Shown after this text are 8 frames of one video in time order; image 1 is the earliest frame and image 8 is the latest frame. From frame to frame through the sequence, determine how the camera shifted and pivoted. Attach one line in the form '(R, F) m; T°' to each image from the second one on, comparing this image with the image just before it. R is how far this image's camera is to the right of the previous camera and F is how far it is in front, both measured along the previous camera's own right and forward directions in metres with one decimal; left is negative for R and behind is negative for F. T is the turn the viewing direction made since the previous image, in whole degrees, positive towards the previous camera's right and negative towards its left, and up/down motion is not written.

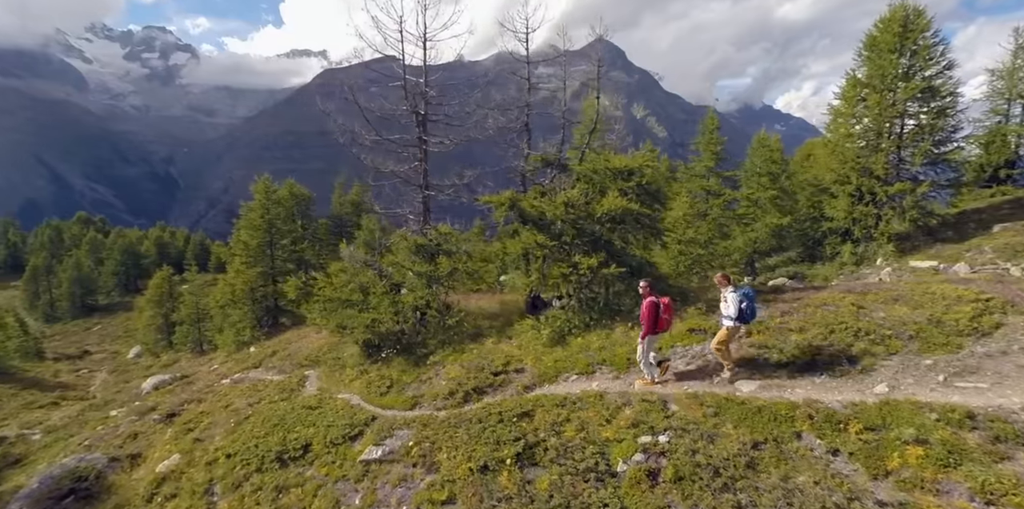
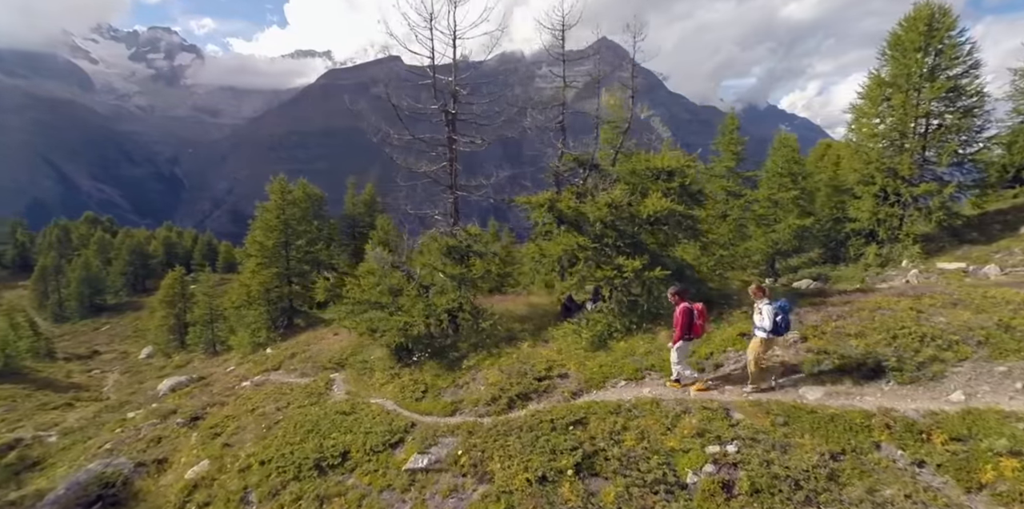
(-1.0, +0.3) m; 0°
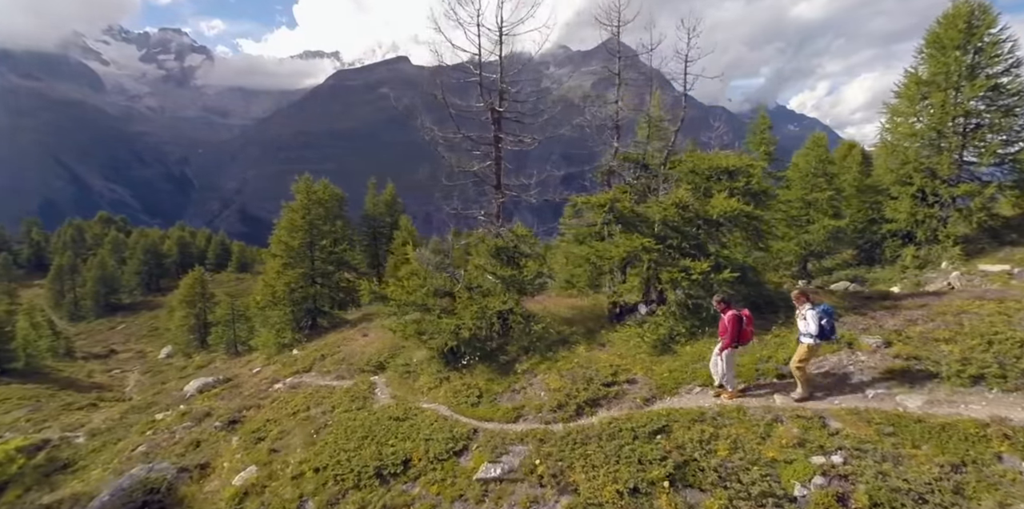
(-1.4, +0.4) m; 0°
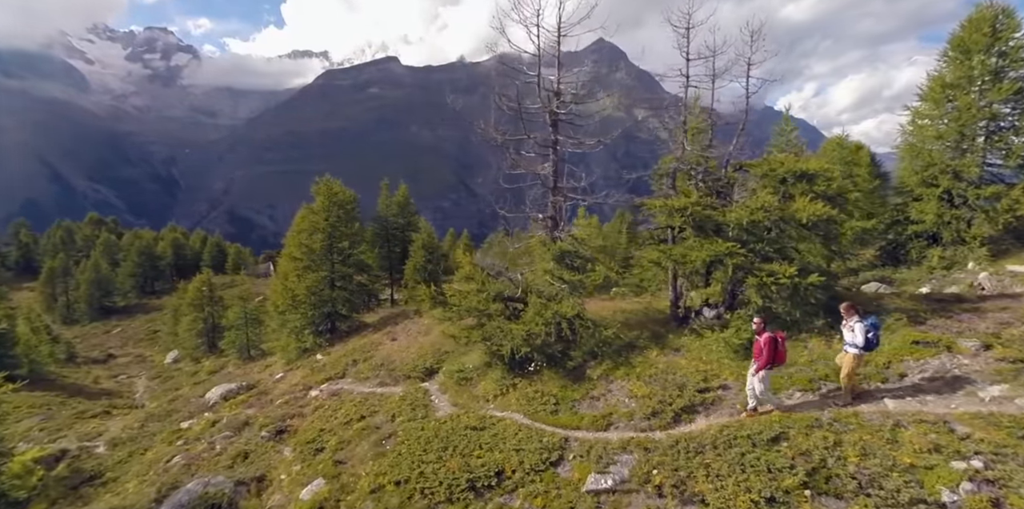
(-2.4, +0.3) m; +2°
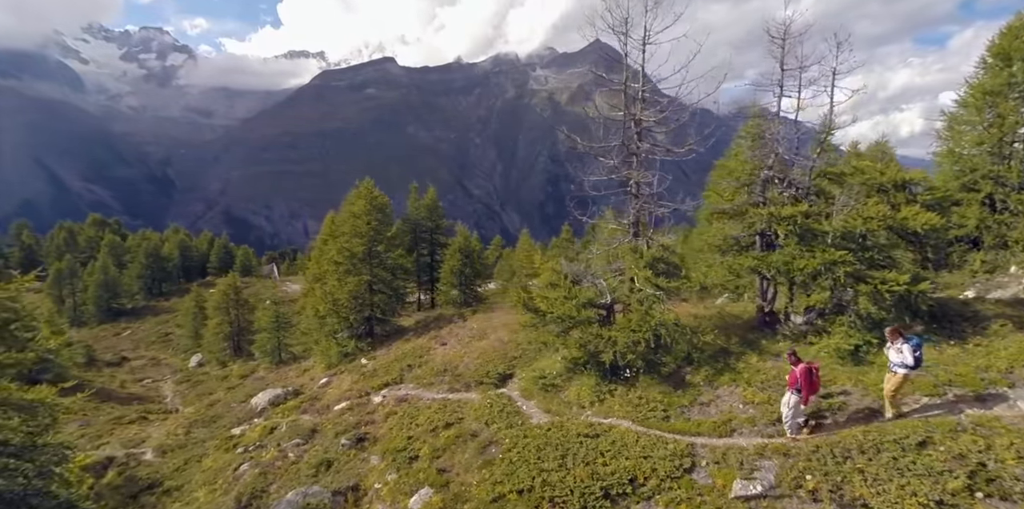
(-3.2, -0.1) m; +1°
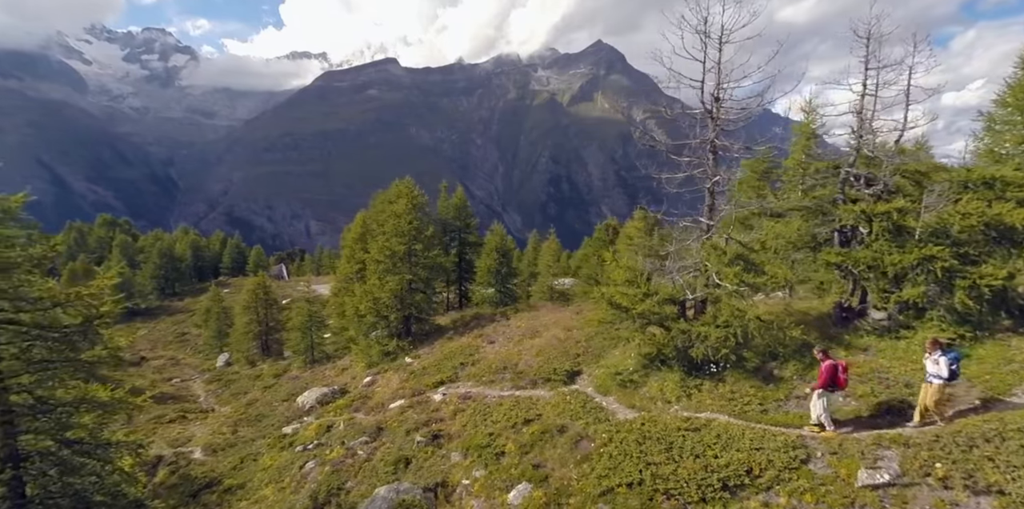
(-2.8, -0.2) m; 0°
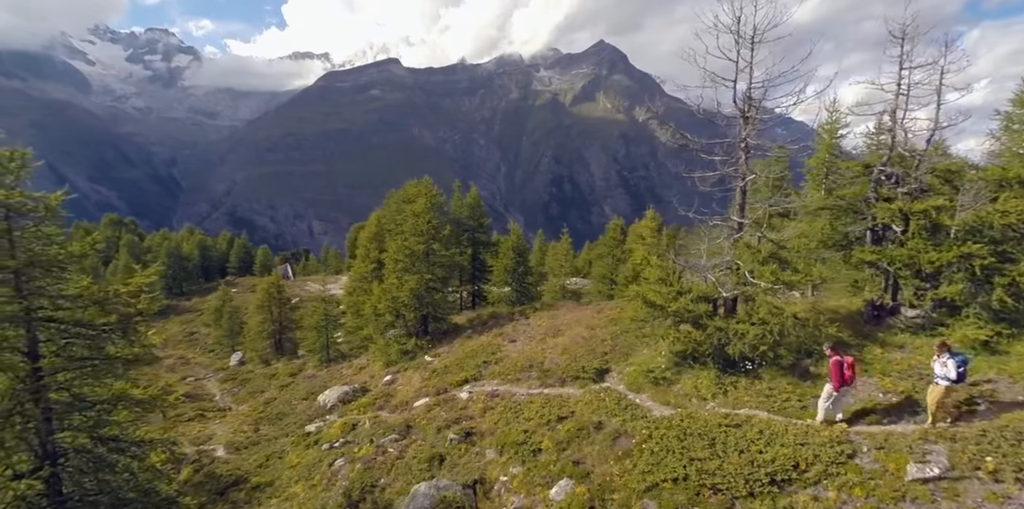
(-1.2, -0.2) m; 0°
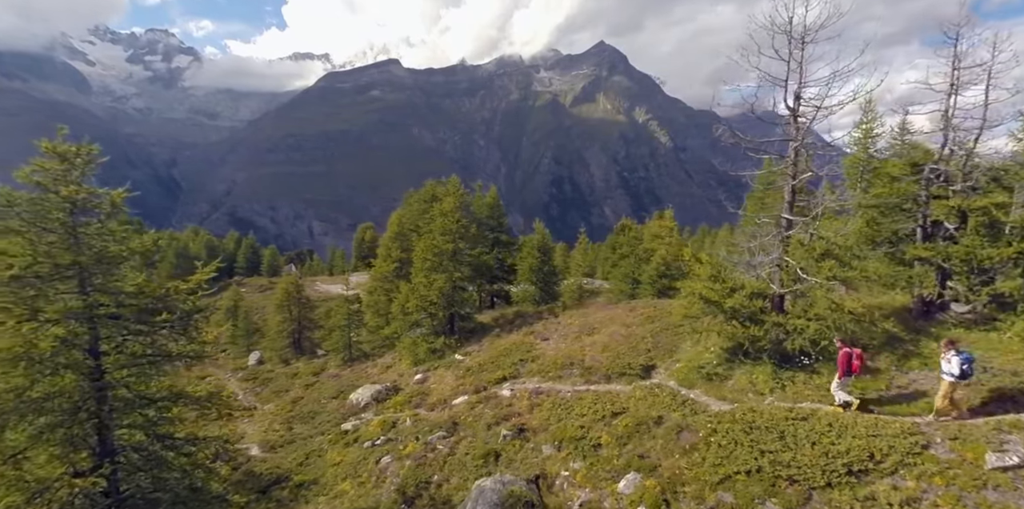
(-2.0, -0.2) m; 0°
